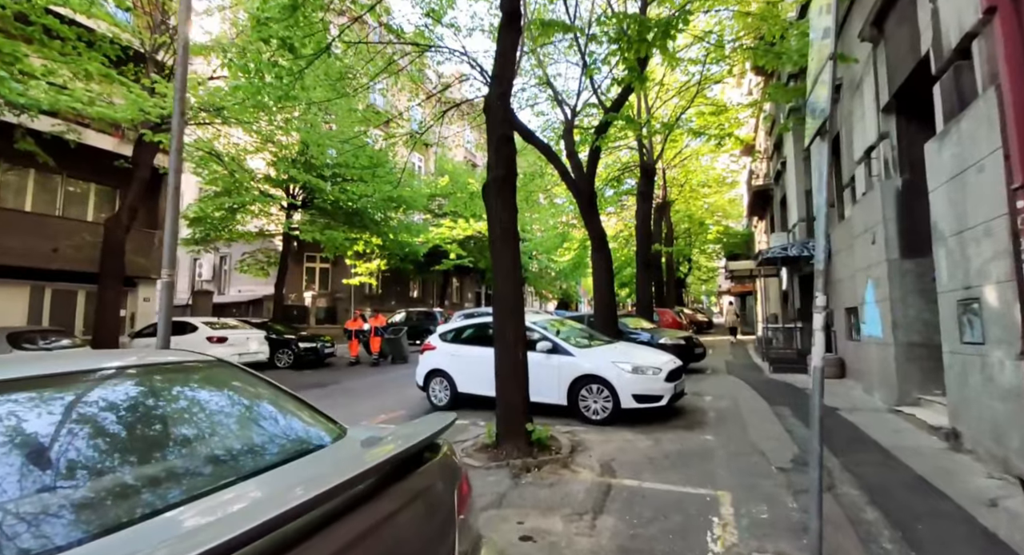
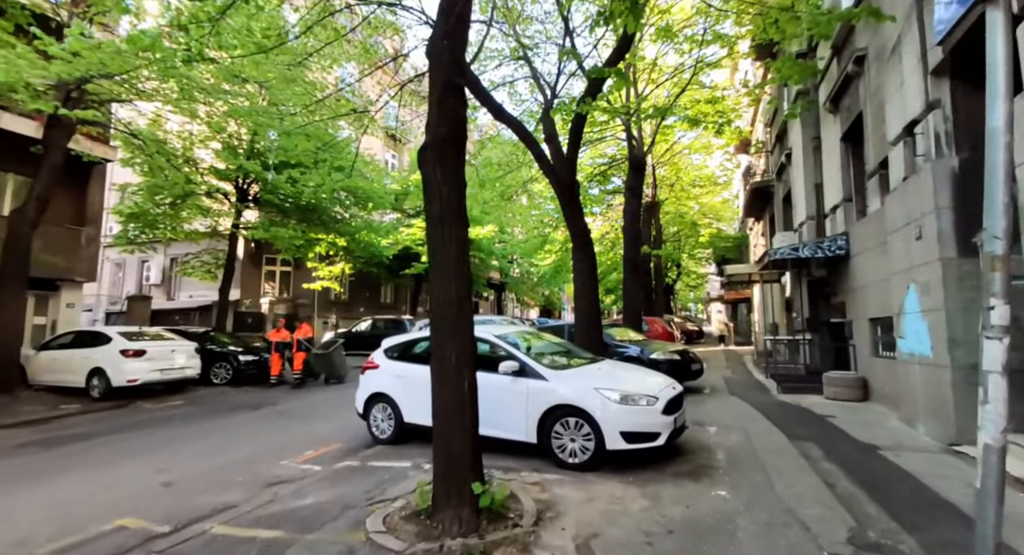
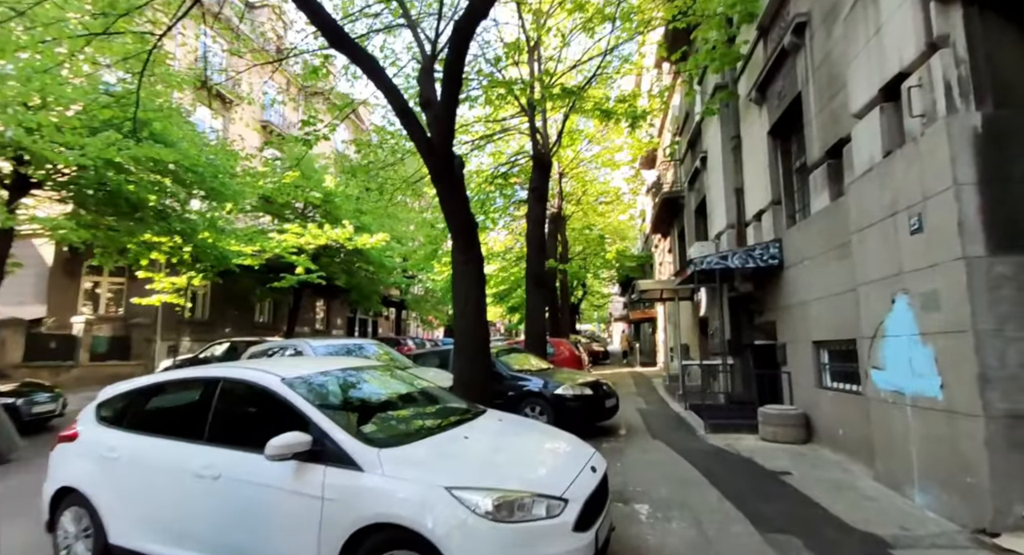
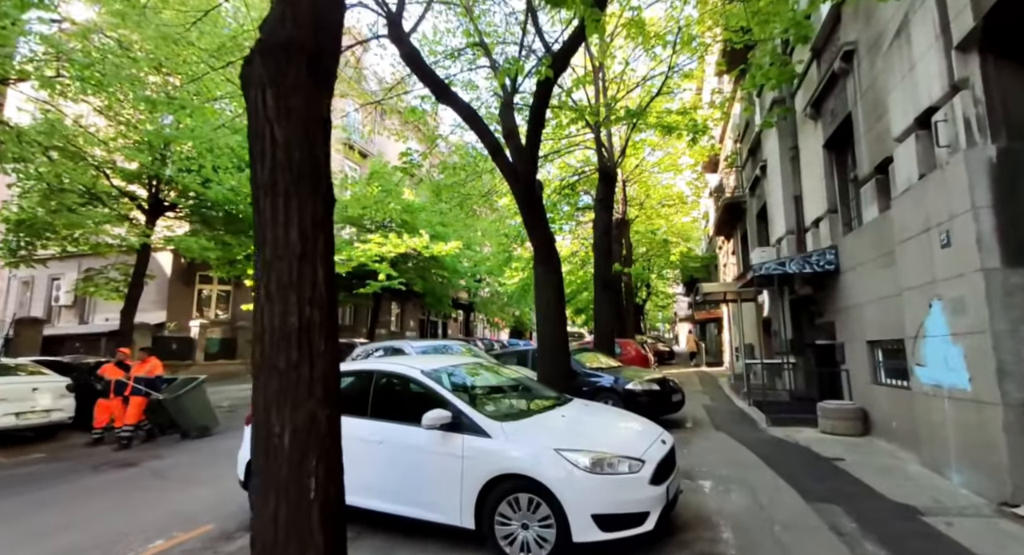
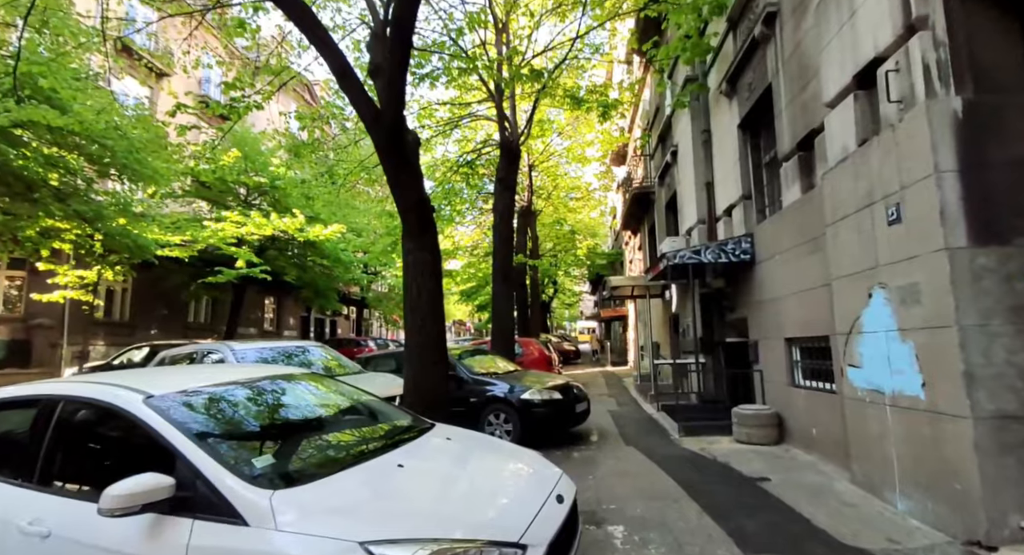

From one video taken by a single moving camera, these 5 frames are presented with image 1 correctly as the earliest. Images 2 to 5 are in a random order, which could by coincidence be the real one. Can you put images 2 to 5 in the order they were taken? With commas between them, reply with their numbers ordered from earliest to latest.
2, 4, 3, 5
